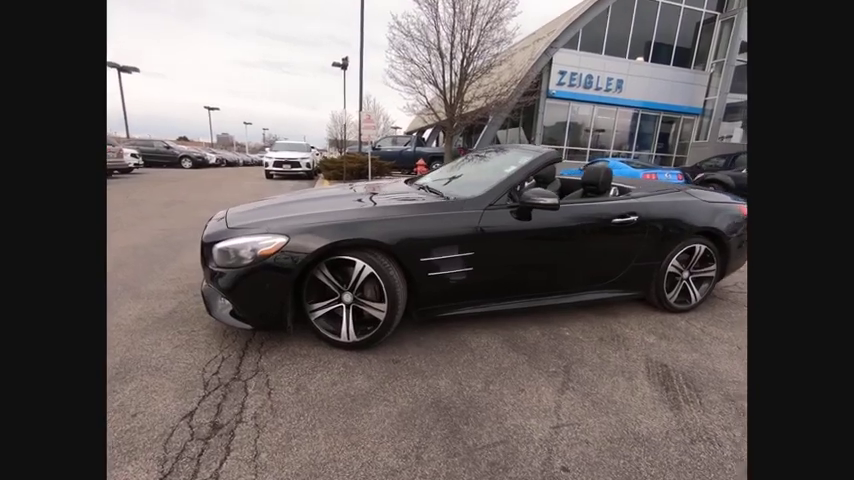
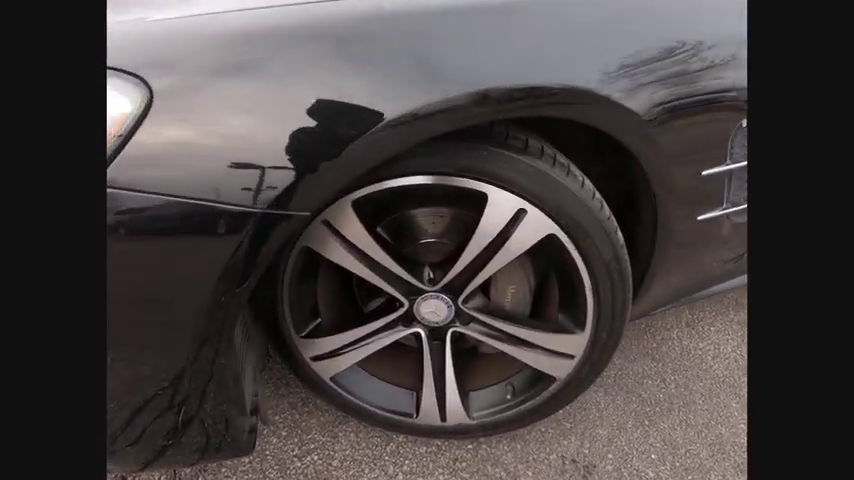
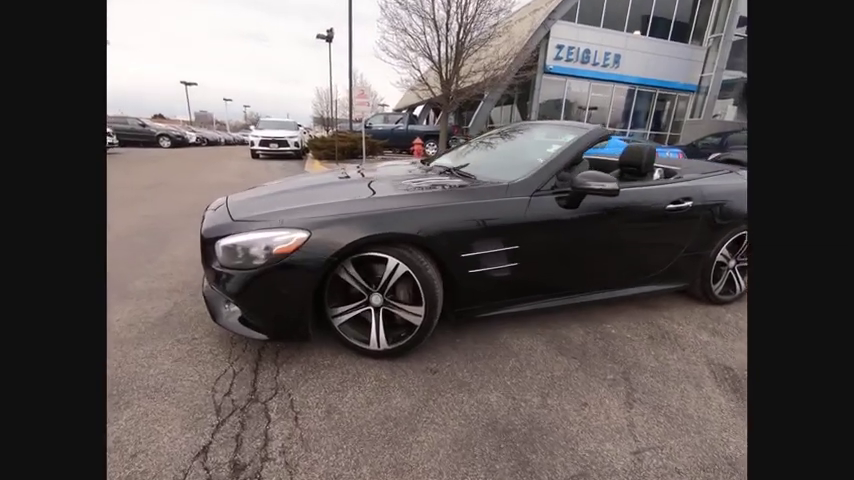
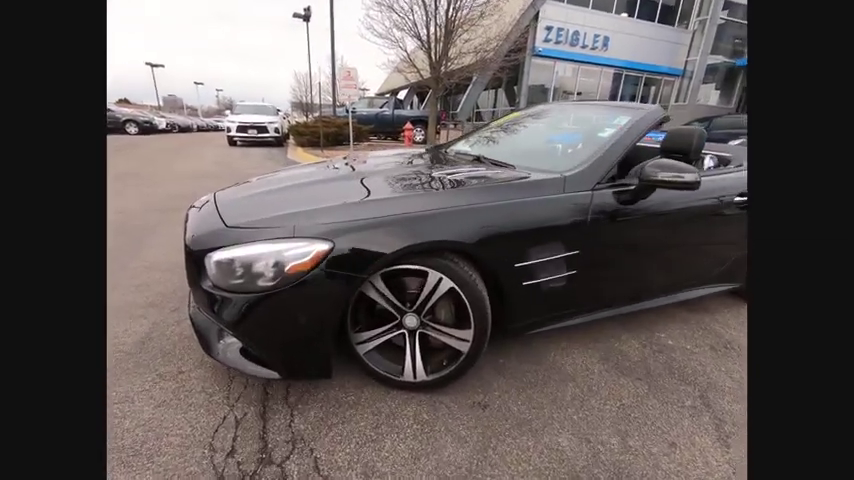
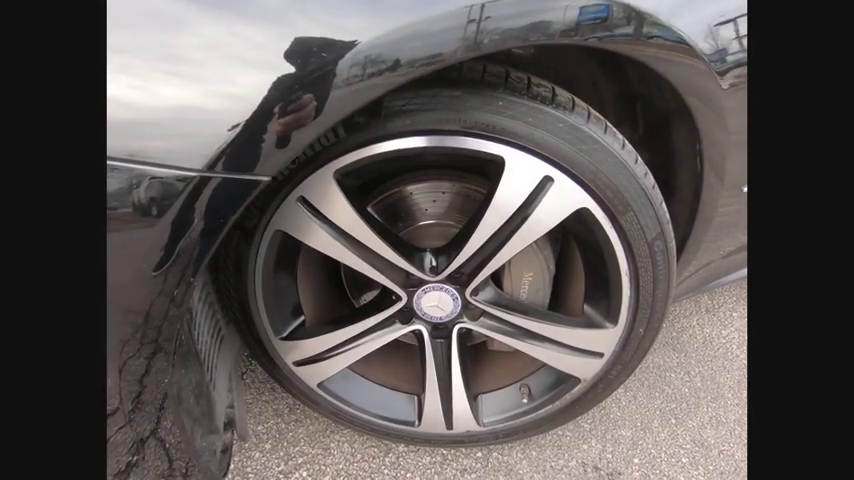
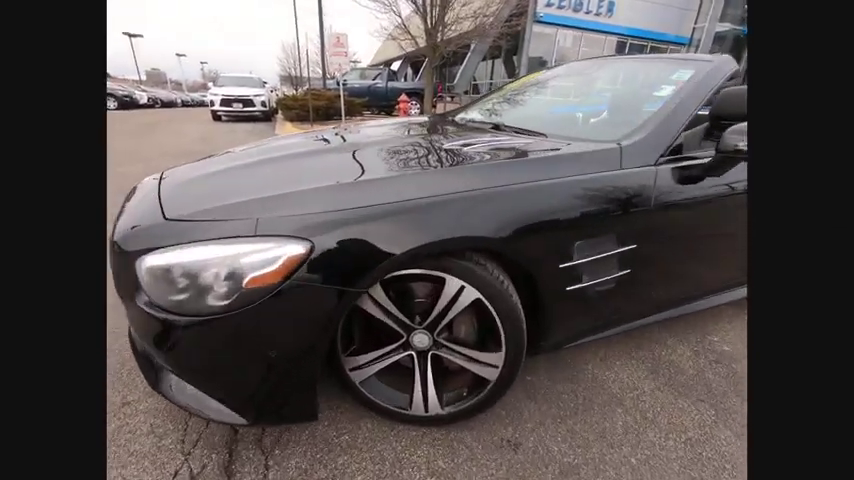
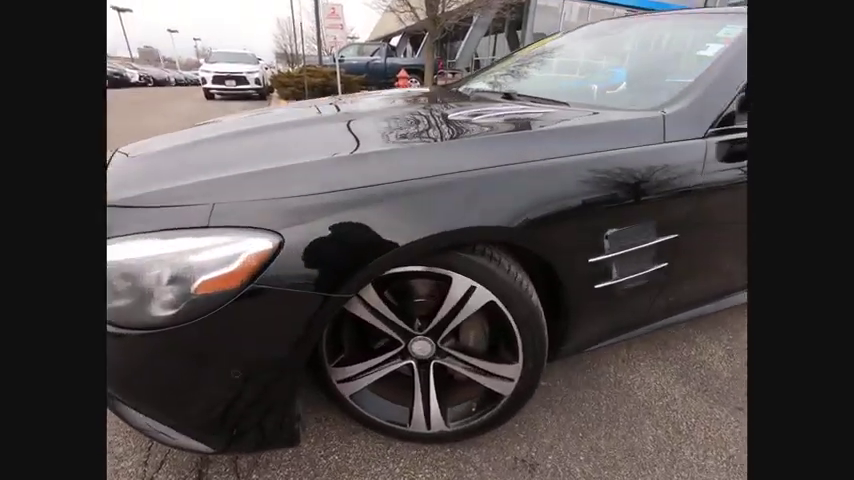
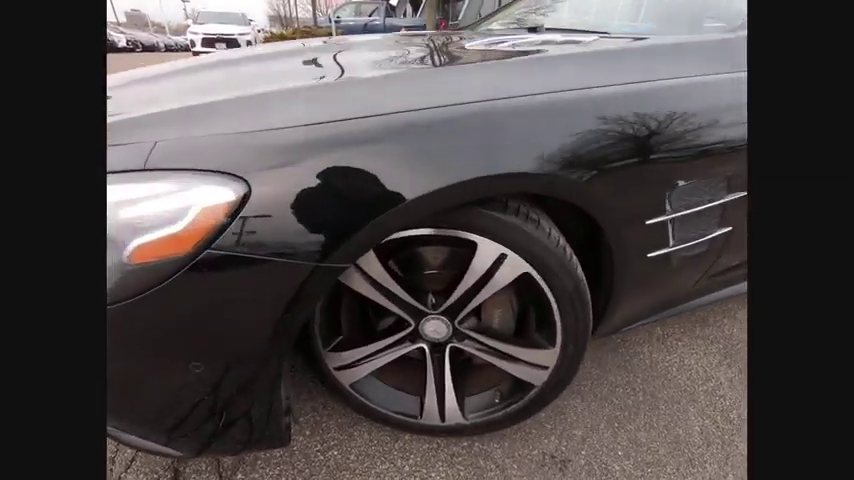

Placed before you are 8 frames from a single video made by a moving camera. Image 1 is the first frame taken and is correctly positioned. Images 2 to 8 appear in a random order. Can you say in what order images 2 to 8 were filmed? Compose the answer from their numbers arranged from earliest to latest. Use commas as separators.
3, 4, 6, 7, 8, 2, 5
